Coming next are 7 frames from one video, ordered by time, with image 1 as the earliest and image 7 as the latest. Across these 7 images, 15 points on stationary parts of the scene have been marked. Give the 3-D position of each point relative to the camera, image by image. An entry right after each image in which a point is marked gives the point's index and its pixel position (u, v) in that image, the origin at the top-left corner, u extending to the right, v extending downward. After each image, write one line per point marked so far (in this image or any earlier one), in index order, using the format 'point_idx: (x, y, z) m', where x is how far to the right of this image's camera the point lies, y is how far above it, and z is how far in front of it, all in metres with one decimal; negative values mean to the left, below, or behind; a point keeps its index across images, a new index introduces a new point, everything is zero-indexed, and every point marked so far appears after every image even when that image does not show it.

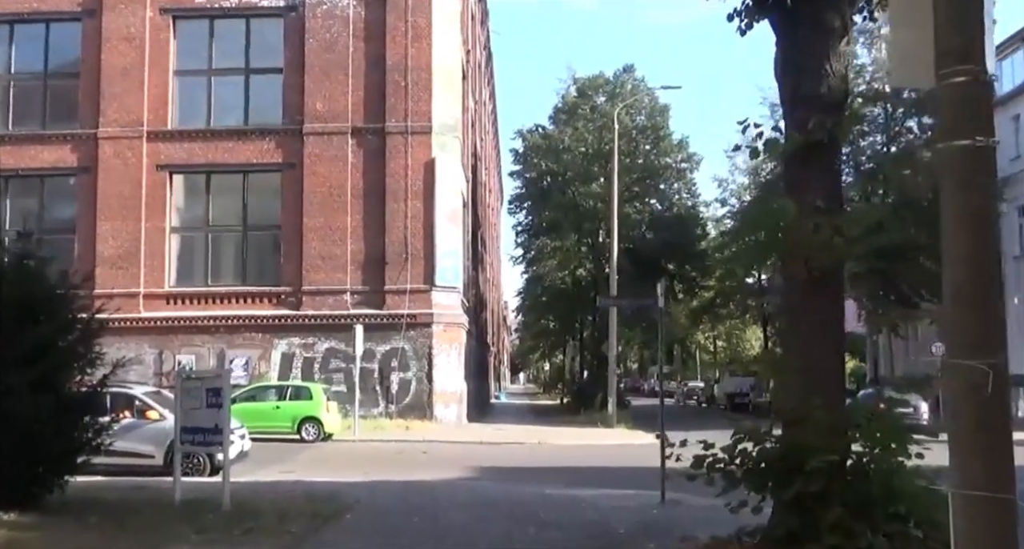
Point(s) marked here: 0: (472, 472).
0: (-0.8, -4.0, +16.8) m
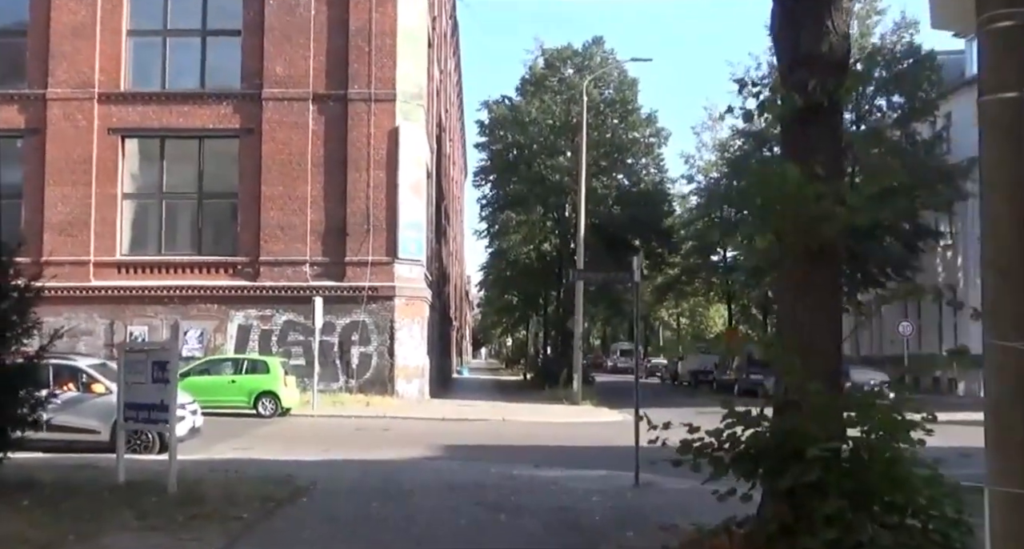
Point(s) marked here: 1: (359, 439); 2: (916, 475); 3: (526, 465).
0: (-1.5, -3.4, +16.2) m
1: (-3.5, -3.7, +19.0) m
2: (+2.8, -1.4, +5.9) m
3: (+0.2, -3.1, +13.8) m
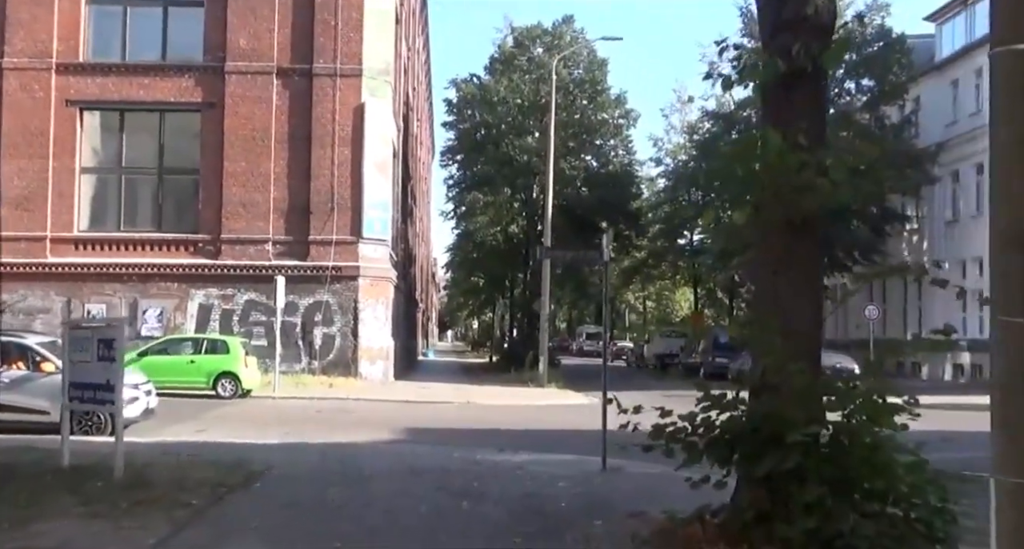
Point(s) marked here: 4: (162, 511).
0: (-2.1, -3.0, +15.9) m
1: (-4.2, -3.2, +18.5) m
2: (+2.6, -1.3, +5.6) m
3: (-0.3, -2.8, +13.5) m
4: (-3.3, -2.2, +7.8) m
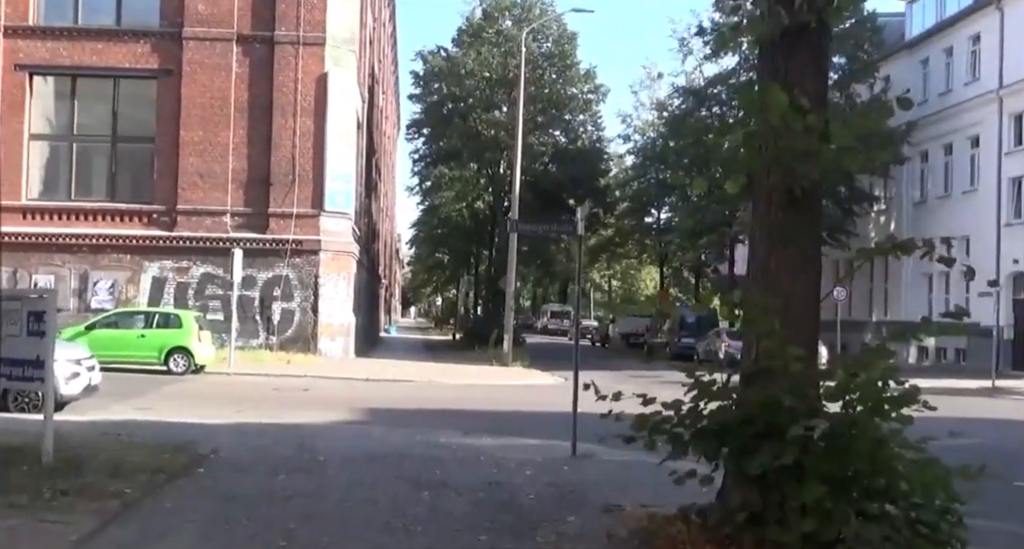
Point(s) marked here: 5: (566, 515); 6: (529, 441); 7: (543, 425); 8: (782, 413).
0: (-2.8, -2.5, +15.2) m
1: (-5.0, -2.7, +17.7) m
2: (+2.4, -1.1, +5.1) m
3: (-0.9, -2.4, +12.8) m
4: (-3.5, -1.9, +7.0) m
5: (+0.4, -2.0, +6.8) m
6: (+0.2, -2.3, +11.9) m
7: (+0.5, -2.5, +14.0) m
8: (+1.7, -0.9, +5.2) m
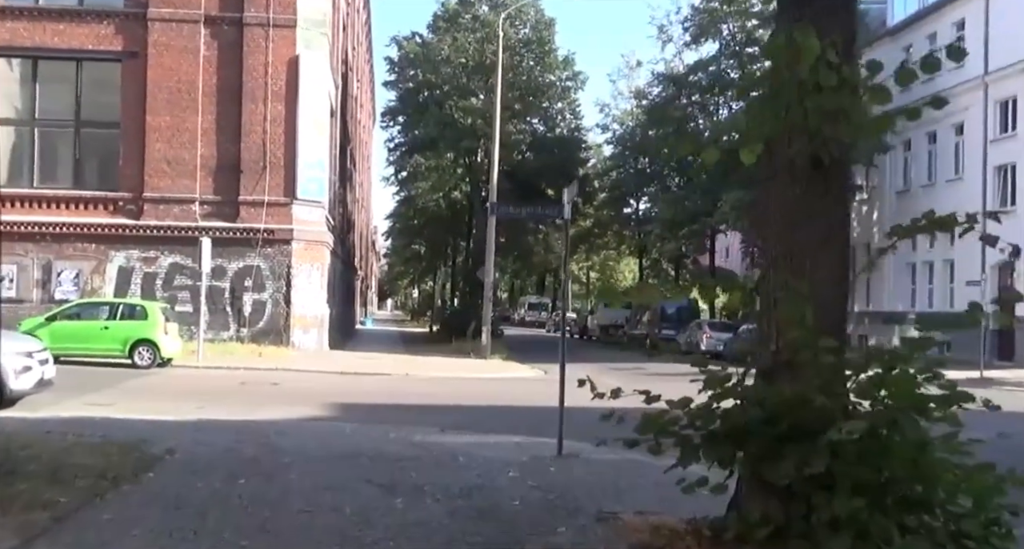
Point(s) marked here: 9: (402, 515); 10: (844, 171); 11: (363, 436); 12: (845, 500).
0: (-3.1, -2.3, +14.4) m
1: (-5.4, -2.4, +16.9) m
2: (+2.3, -1.0, +4.5) m
3: (-1.2, -2.2, +12.1) m
4: (-3.7, -1.8, +6.2) m
5: (+0.3, -1.8, +6.1) m
6: (0.0, -2.2, +11.2) m
7: (+0.2, -2.3, +13.3) m
8: (+1.6, -0.8, +4.5) m
9: (-0.9, -1.9, +6.5) m
10: (+2.0, +0.6, +5.2) m
11: (-2.0, -2.1, +11.1) m
12: (+1.7, -1.2, +4.3) m
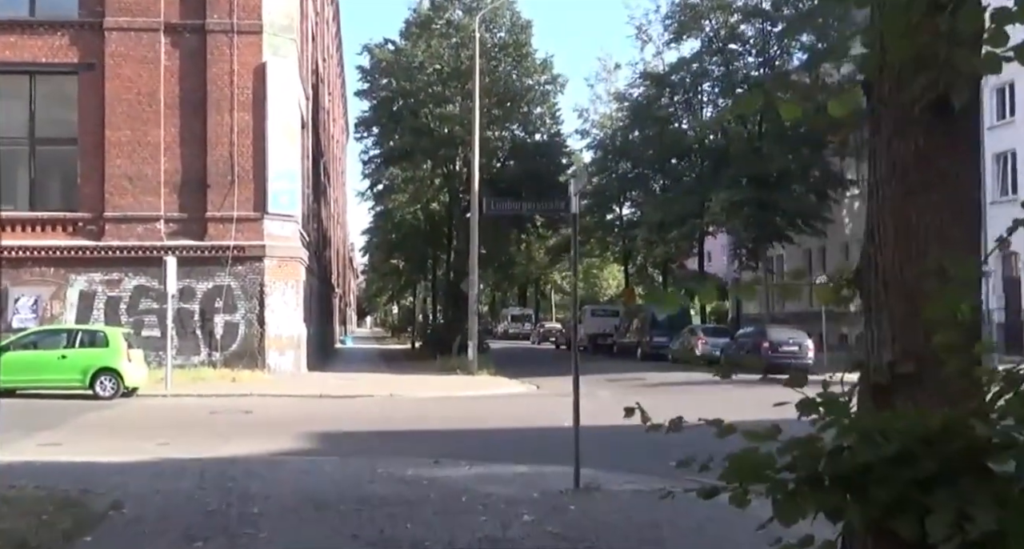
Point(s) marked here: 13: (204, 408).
0: (-3.1, -2.6, +12.9) m
1: (-5.5, -2.8, +15.4) m
2: (+2.5, -0.9, +3.2) m
3: (-1.1, -2.4, +10.7) m
4: (-3.5, -1.9, +4.8) m
5: (+0.5, -1.8, +4.8) m
6: (0.0, -2.2, +9.8) m
7: (+0.2, -2.4, +11.9) m
8: (+1.8, -0.7, +3.2) m
9: (-0.7, -1.9, +5.1) m
10: (+2.1, +0.7, +3.9) m
11: (-2.0, -2.3, +9.7) m
12: (+1.9, -1.1, +3.0) m
13: (-7.0, -3.0, +19.1) m
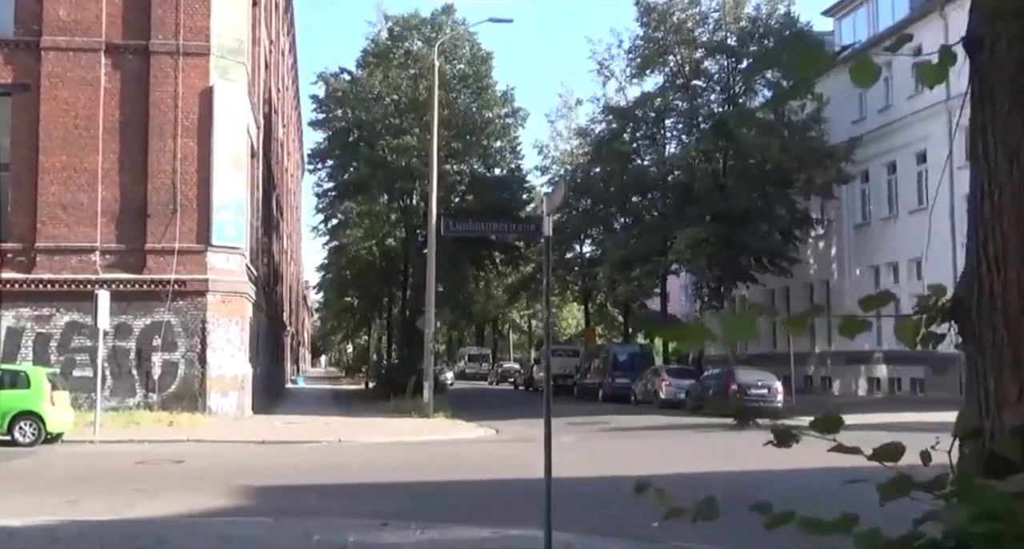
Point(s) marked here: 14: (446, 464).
0: (-3.7, -3.0, +11.4) m
1: (-6.2, -3.3, +13.7) m
2: (+2.4, -1.0, +2.1) m
3: (-1.6, -2.7, +9.3) m
4: (-3.6, -2.0, +3.3) m
5: (+0.3, -1.9, +3.5) m
6: (-0.4, -2.6, +8.5) m
7: (-0.3, -2.9, +10.6) m
8: (+1.7, -0.7, +2.1) m
9: (-0.9, -2.0, +3.8) m
10: (+2.0, +0.6, +2.8) m
11: (-2.3, -2.6, +8.3) m
12: (+1.9, -1.1, +1.9) m
13: (-7.9, -3.8, +17.4) m
14: (-1.3, -3.5, +15.5) m
